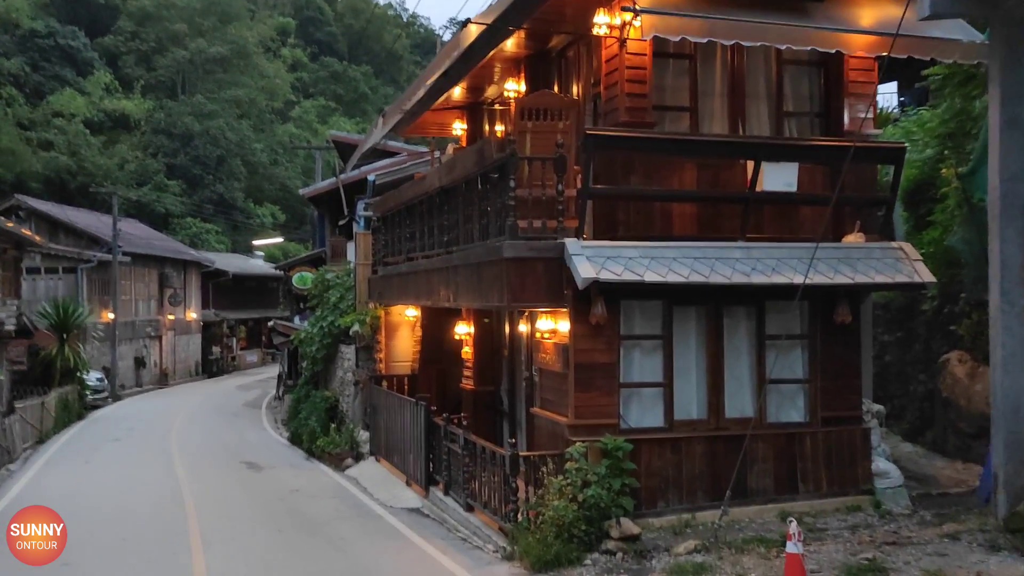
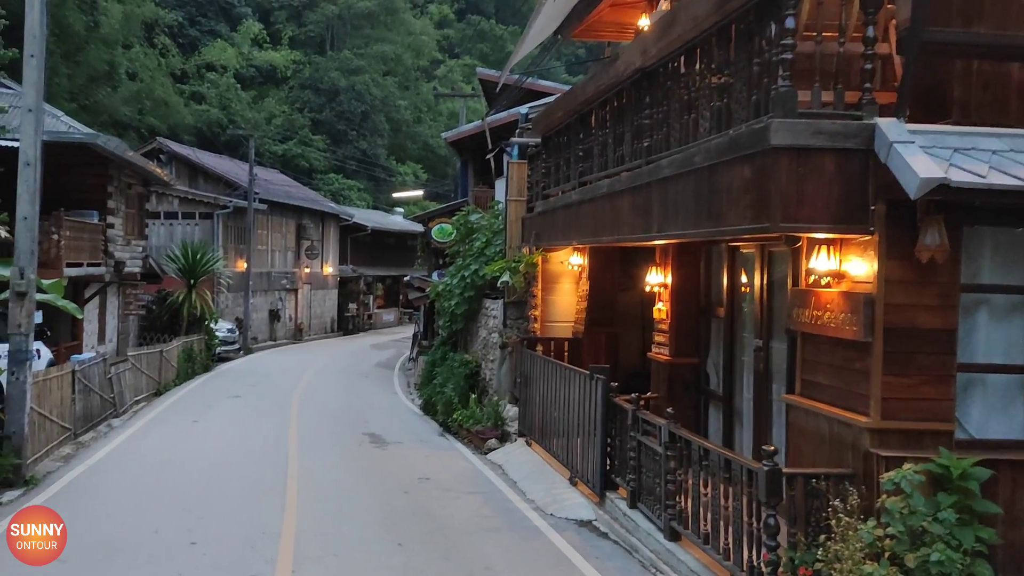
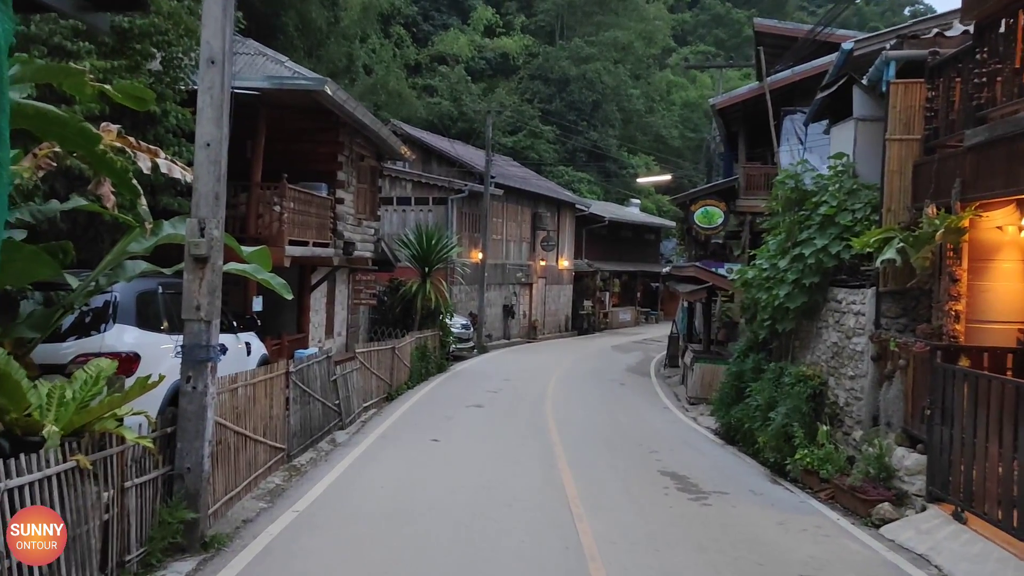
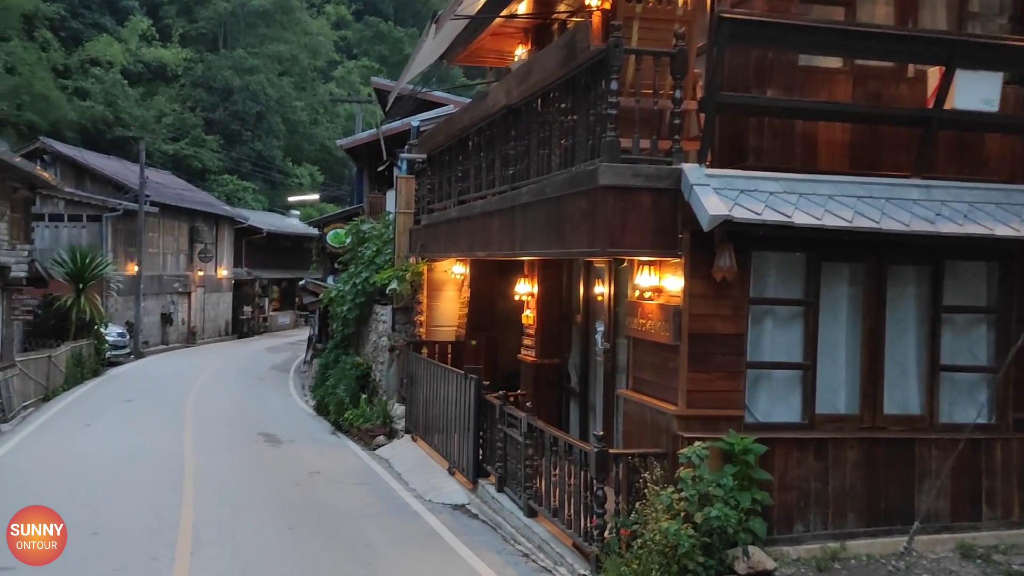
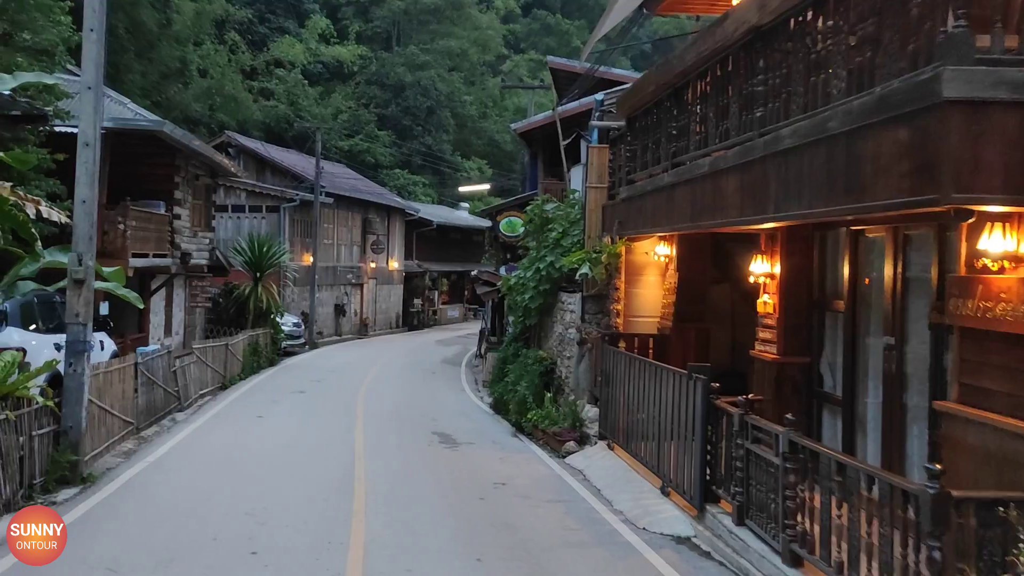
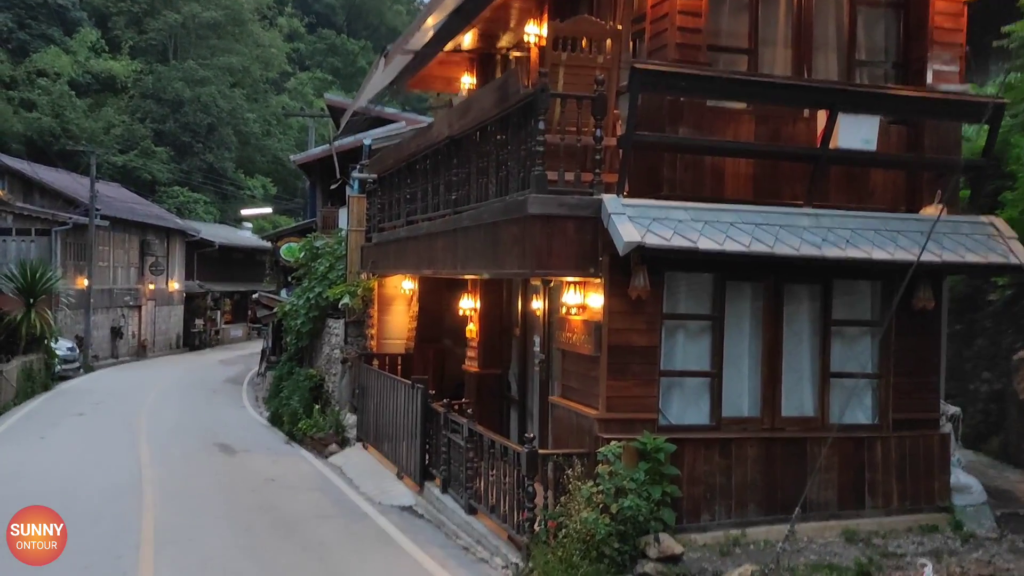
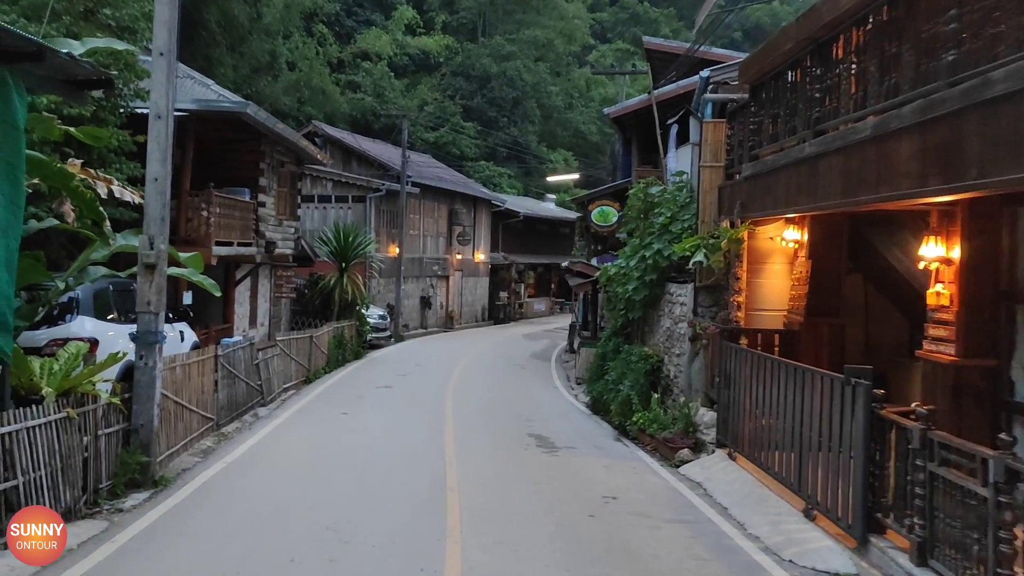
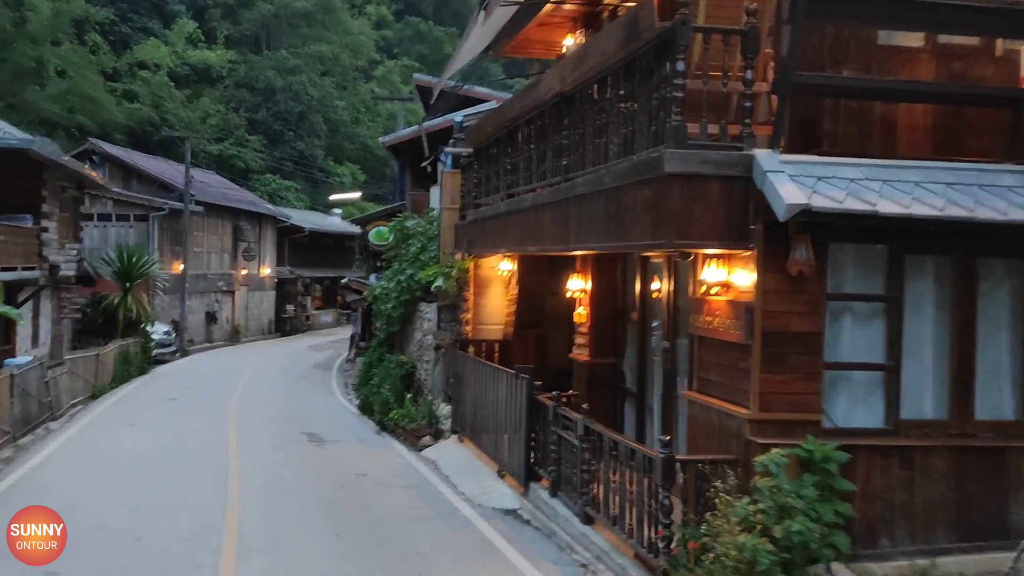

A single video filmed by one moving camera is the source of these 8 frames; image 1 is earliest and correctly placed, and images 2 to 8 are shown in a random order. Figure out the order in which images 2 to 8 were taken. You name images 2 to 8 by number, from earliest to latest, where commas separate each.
6, 4, 8, 2, 5, 7, 3
